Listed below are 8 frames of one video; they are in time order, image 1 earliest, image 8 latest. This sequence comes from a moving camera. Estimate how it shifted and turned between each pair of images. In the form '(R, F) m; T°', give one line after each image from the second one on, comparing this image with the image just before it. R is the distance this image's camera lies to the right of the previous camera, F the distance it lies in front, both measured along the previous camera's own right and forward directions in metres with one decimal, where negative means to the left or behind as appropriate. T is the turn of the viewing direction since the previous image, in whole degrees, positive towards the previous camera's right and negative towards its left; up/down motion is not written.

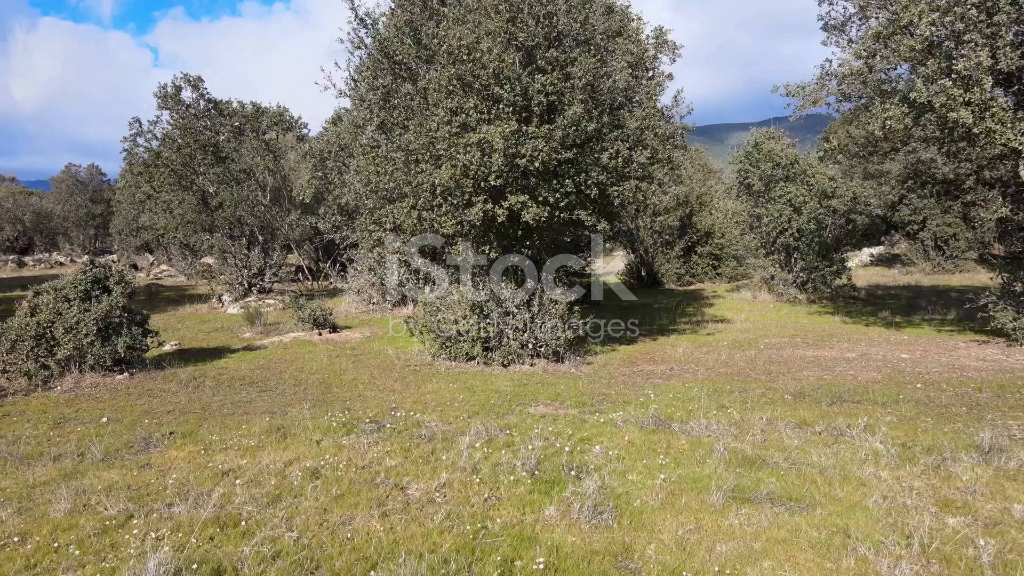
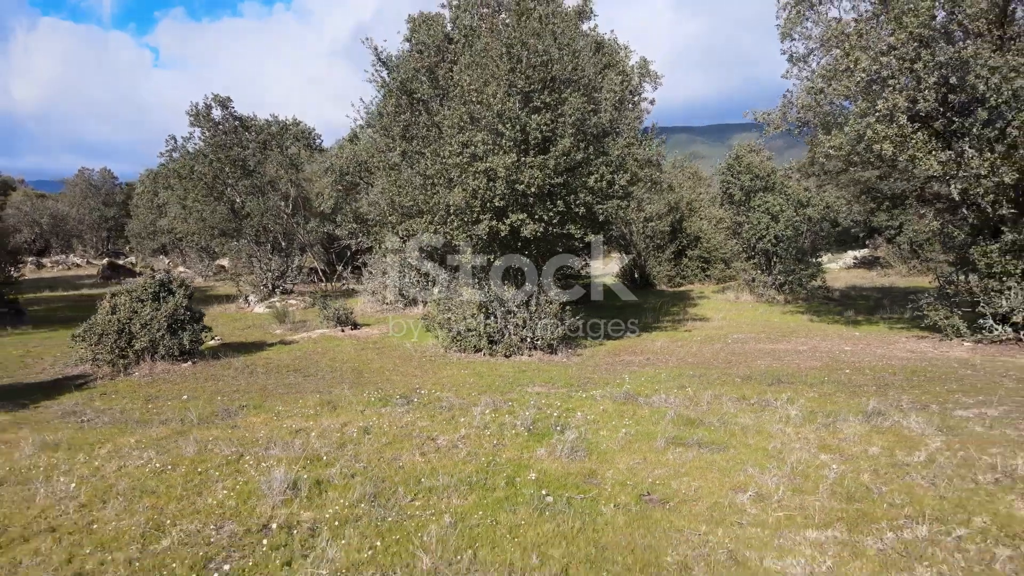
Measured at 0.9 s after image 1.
(0.0, -2.0) m; 0°
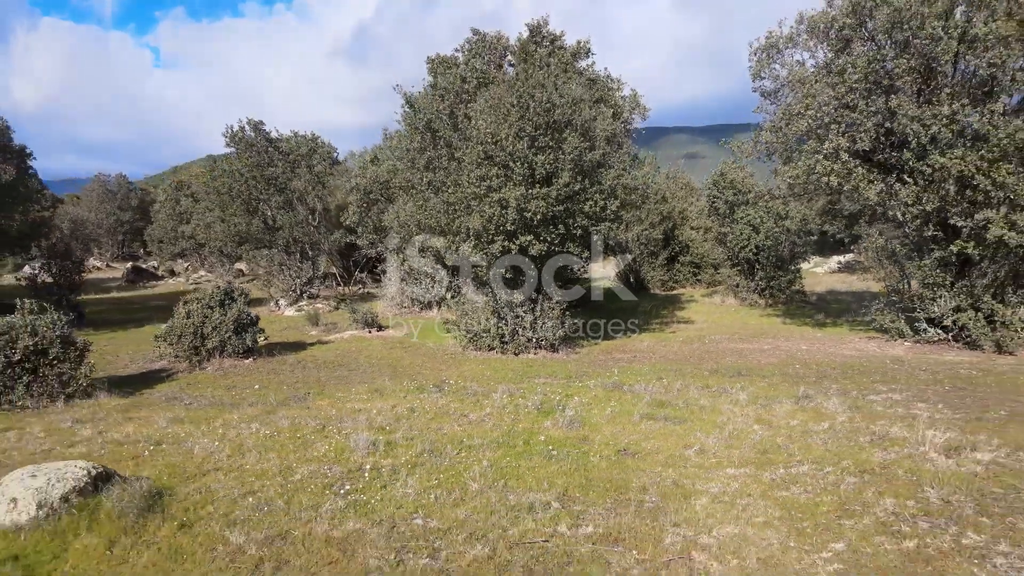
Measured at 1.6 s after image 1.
(-0.2, -2.4) m; 0°
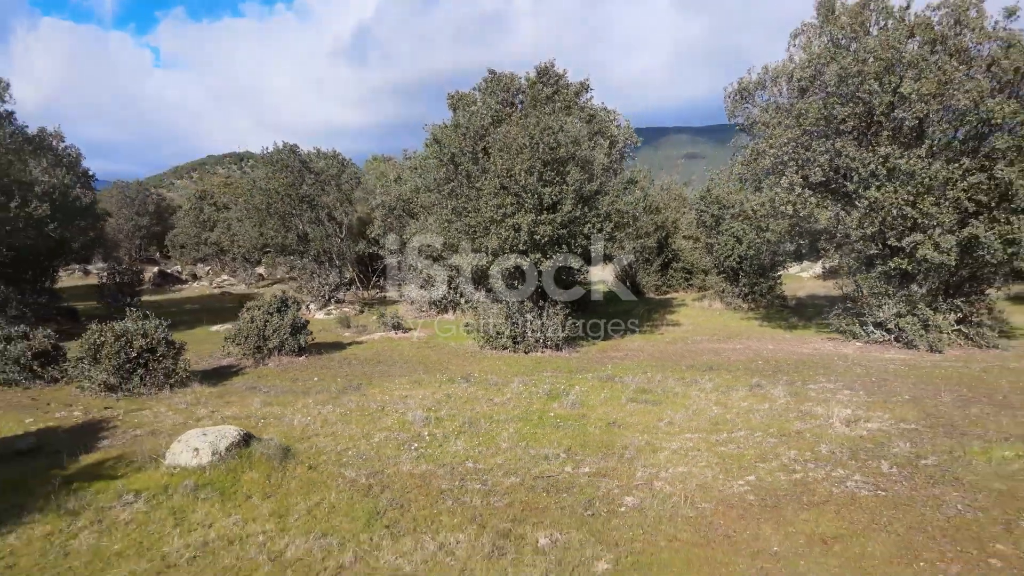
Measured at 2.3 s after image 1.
(-0.3, -2.8) m; 0°
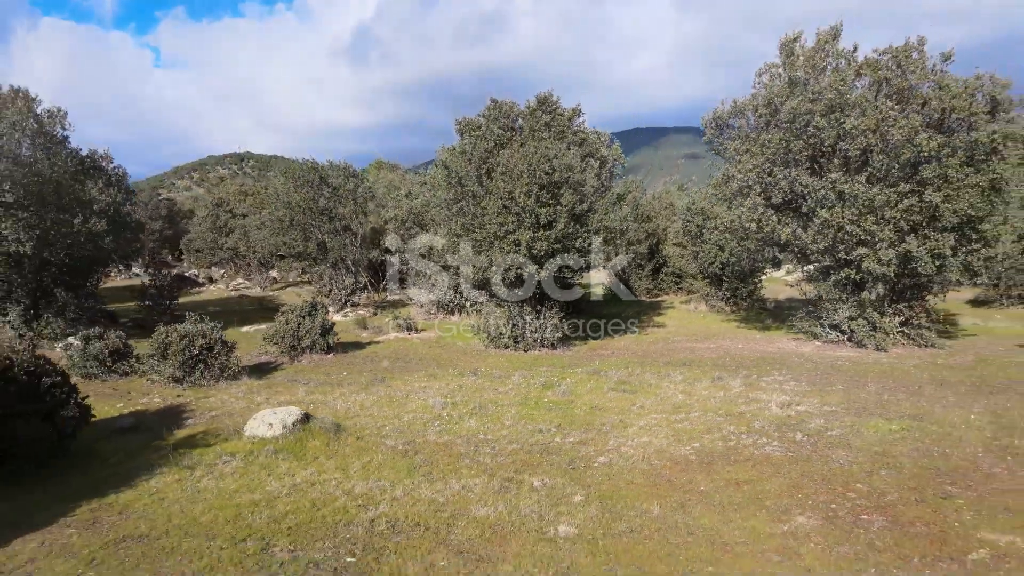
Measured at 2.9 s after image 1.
(0.0, -2.6) m; 0°
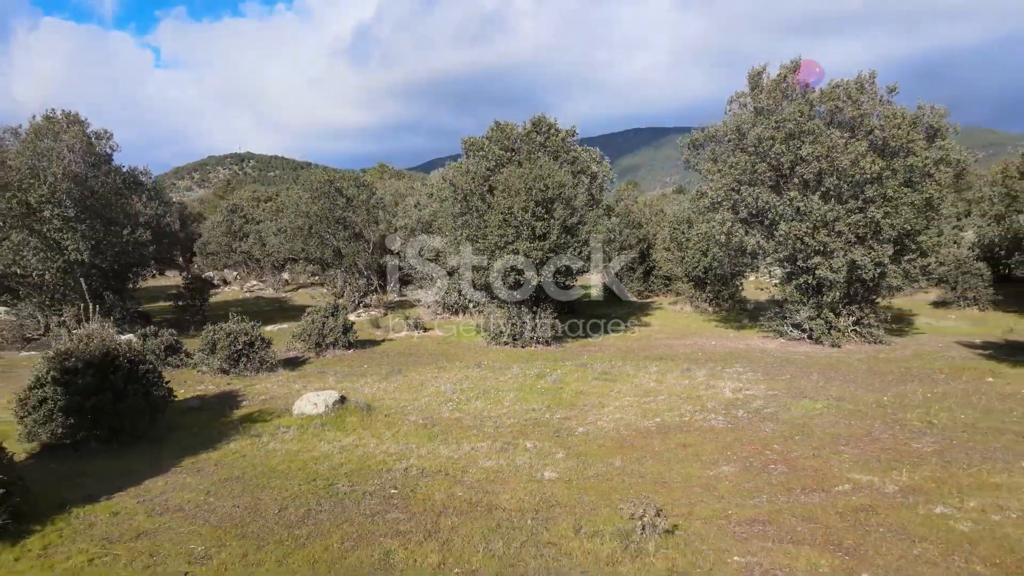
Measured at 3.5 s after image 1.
(0.0, -2.7) m; 0°
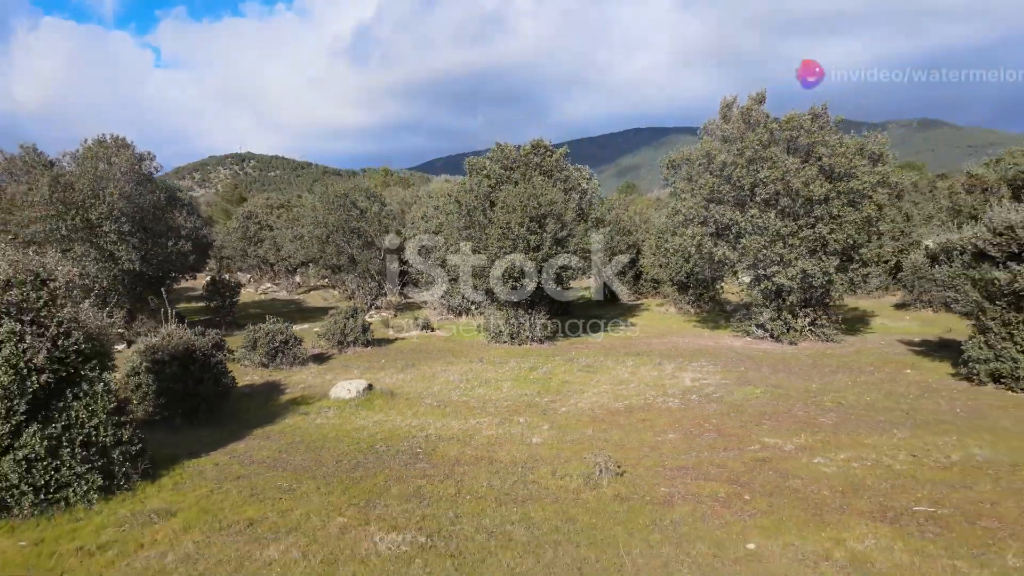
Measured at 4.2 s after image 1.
(+0.1, -3.2) m; 0°
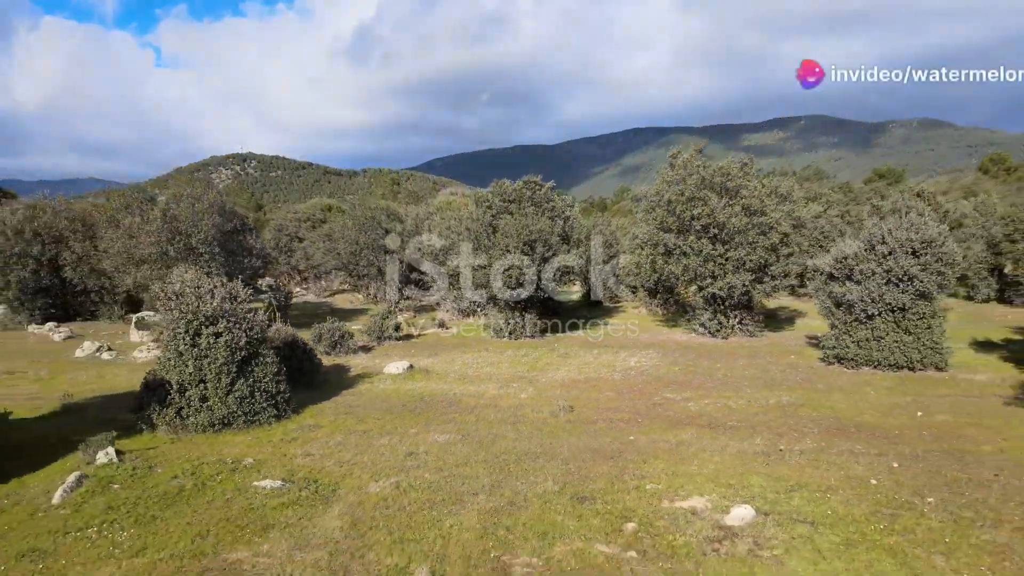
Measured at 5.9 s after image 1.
(+0.1, -7.9) m; 0°
